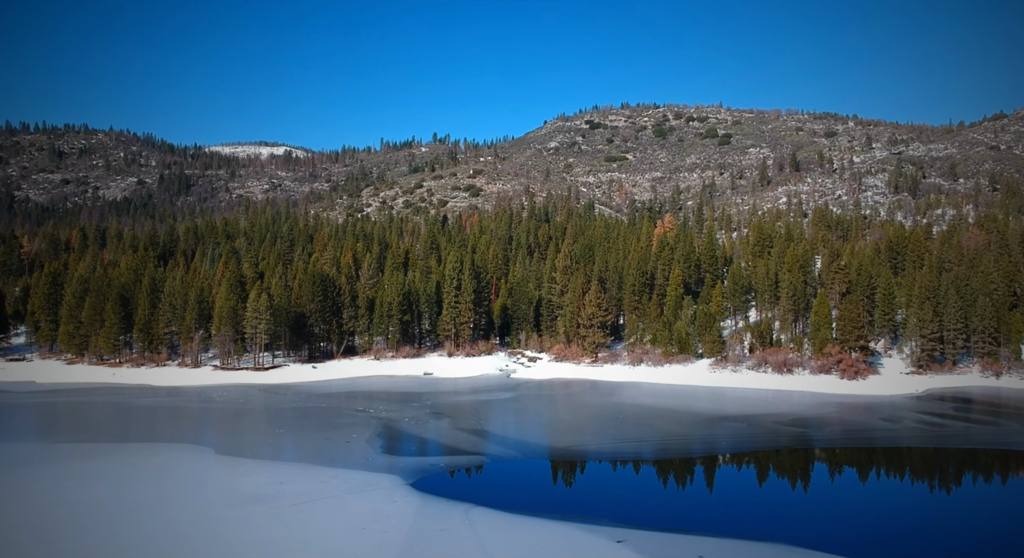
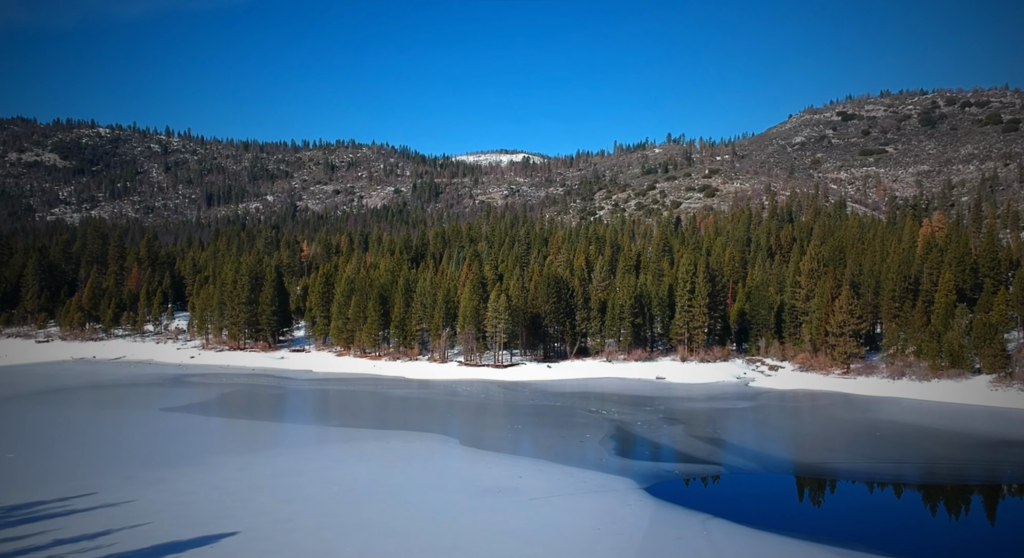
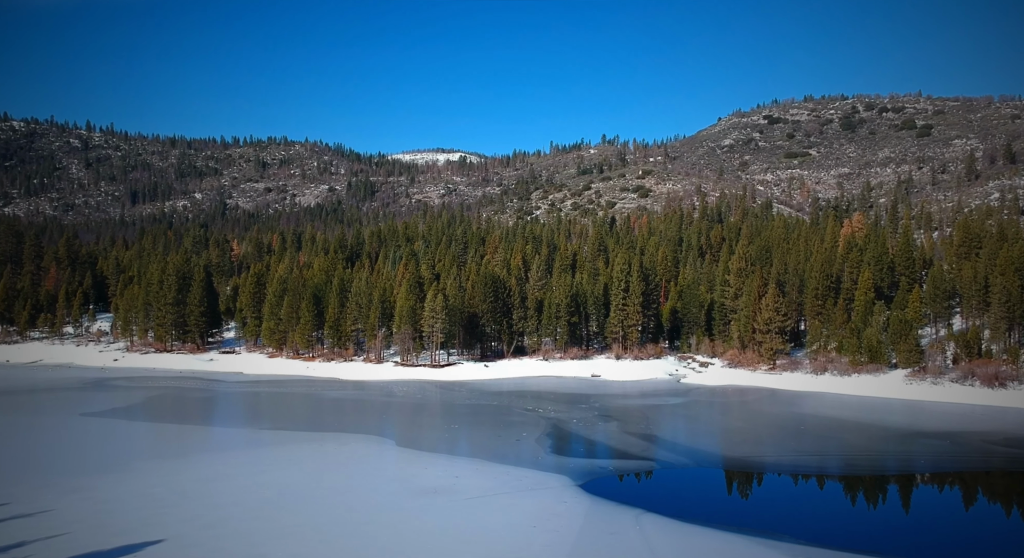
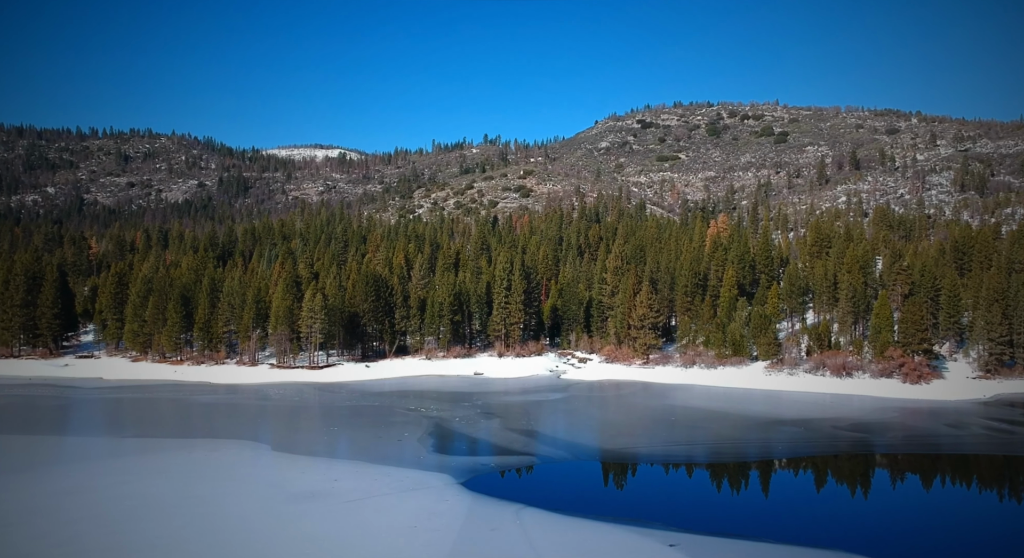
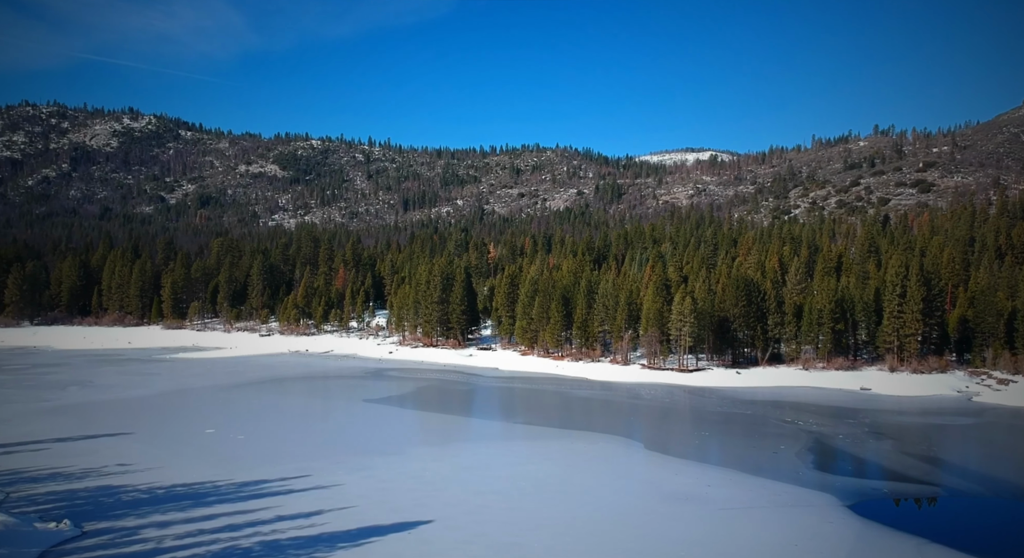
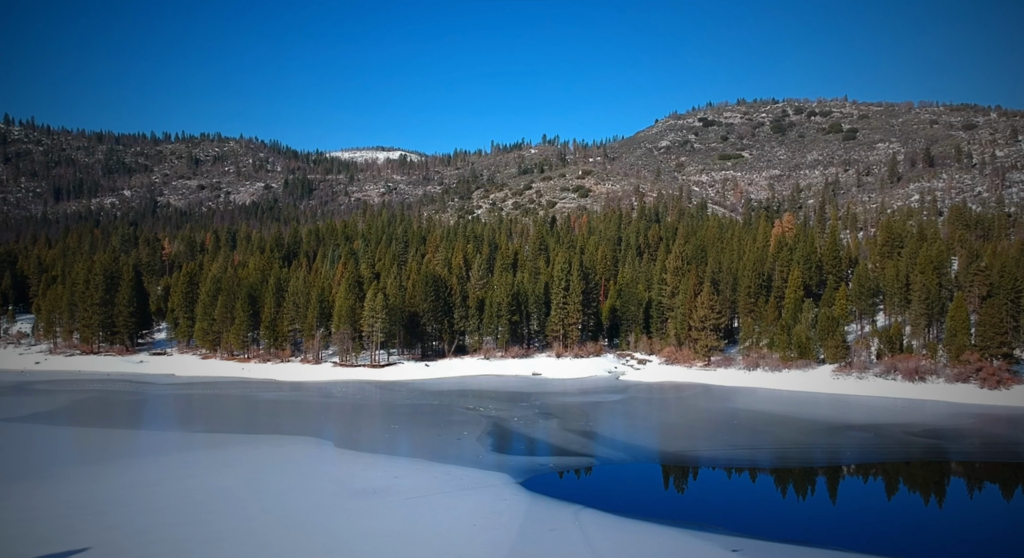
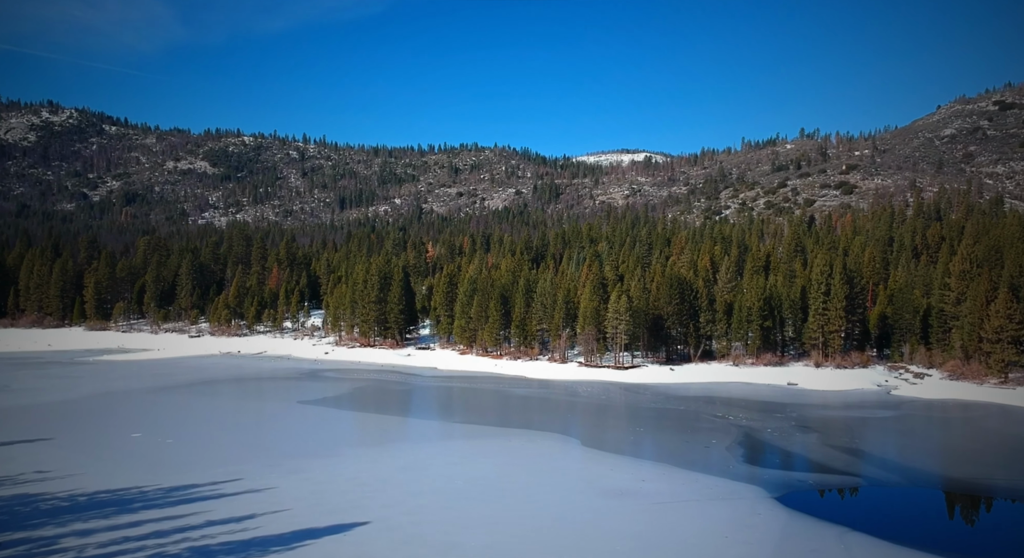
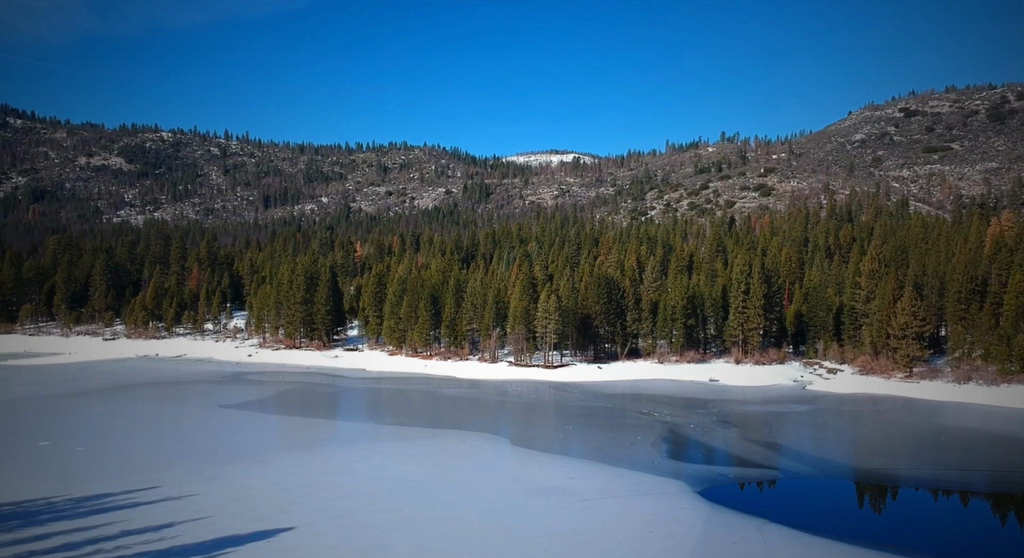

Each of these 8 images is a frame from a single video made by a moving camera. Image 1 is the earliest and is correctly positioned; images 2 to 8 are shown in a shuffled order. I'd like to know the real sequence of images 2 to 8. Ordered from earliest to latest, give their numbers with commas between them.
4, 6, 3, 2, 8, 7, 5
